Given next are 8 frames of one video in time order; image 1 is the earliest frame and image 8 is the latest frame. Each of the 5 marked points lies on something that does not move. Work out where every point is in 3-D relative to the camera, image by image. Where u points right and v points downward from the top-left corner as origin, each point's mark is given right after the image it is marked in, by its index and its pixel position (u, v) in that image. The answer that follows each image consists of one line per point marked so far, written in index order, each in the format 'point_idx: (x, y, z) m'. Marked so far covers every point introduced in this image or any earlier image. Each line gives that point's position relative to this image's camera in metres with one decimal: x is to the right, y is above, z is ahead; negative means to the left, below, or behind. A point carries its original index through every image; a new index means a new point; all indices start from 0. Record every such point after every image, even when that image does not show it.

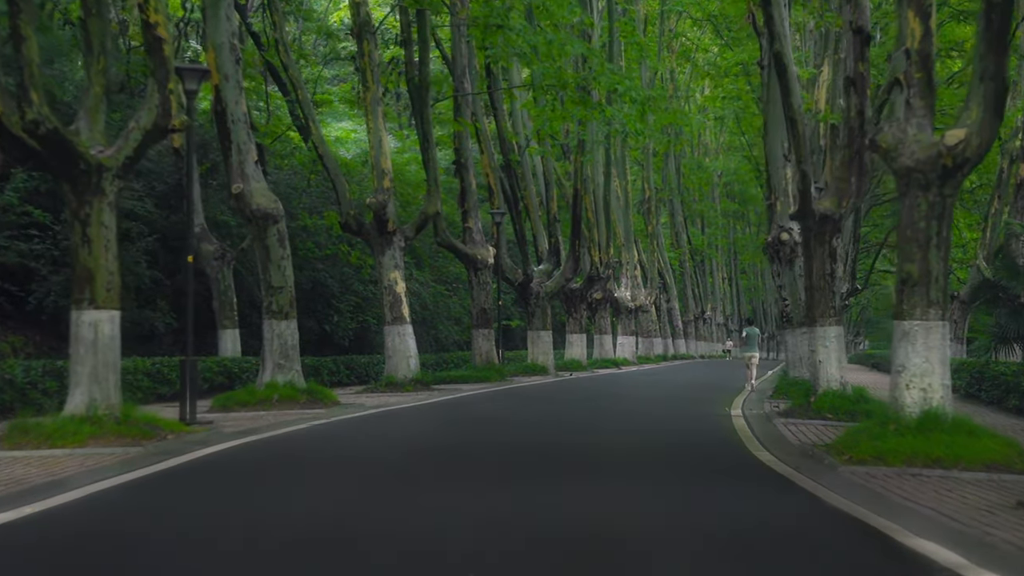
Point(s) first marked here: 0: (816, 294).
0: (+2.6, -0.1, +15.3) m
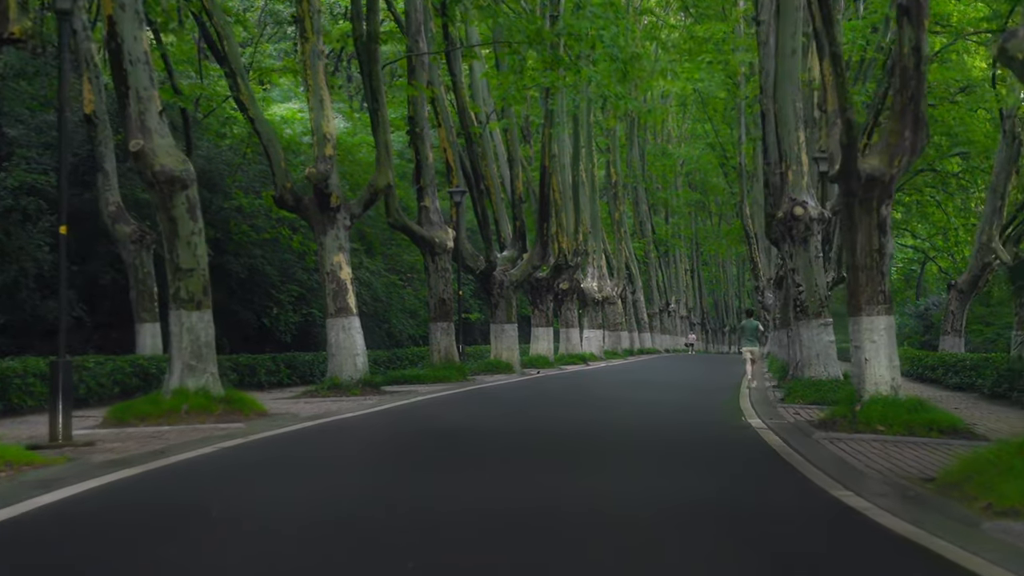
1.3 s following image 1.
0: (+2.4, +0.1, +12.2) m
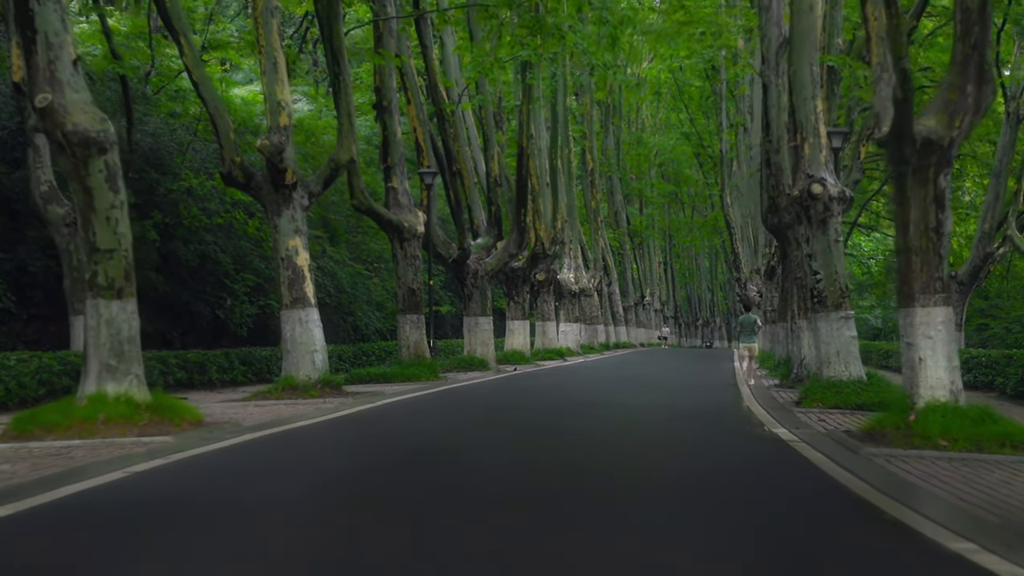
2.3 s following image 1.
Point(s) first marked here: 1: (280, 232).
0: (+2.3, +0.2, +10.2) m
1: (-2.1, +0.5, +16.3) m
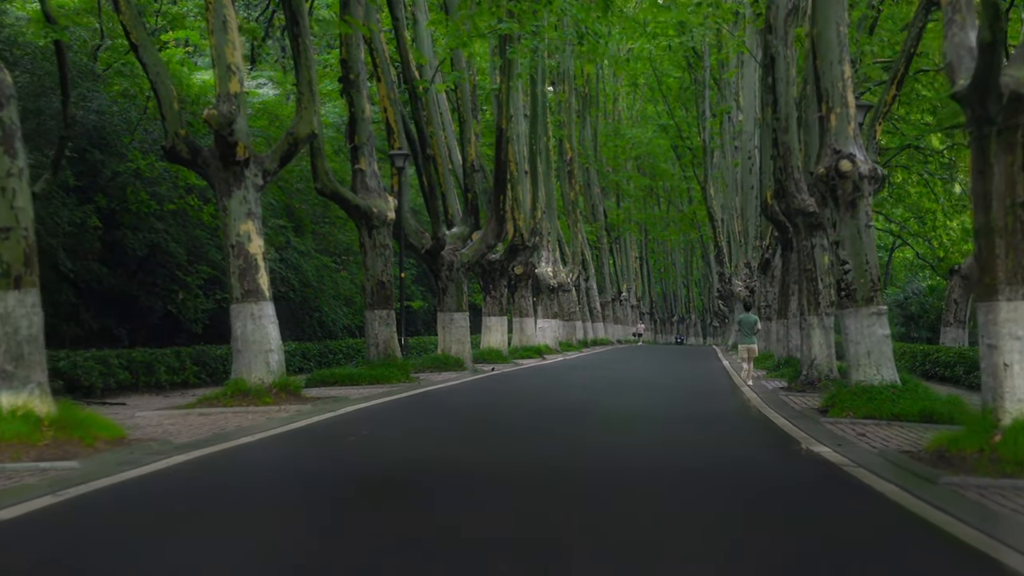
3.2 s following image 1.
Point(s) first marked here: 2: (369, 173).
0: (+2.2, +0.2, +8.3) m
1: (-2.2, +0.6, +14.3) m
2: (-1.5, +1.2, +19.4) m
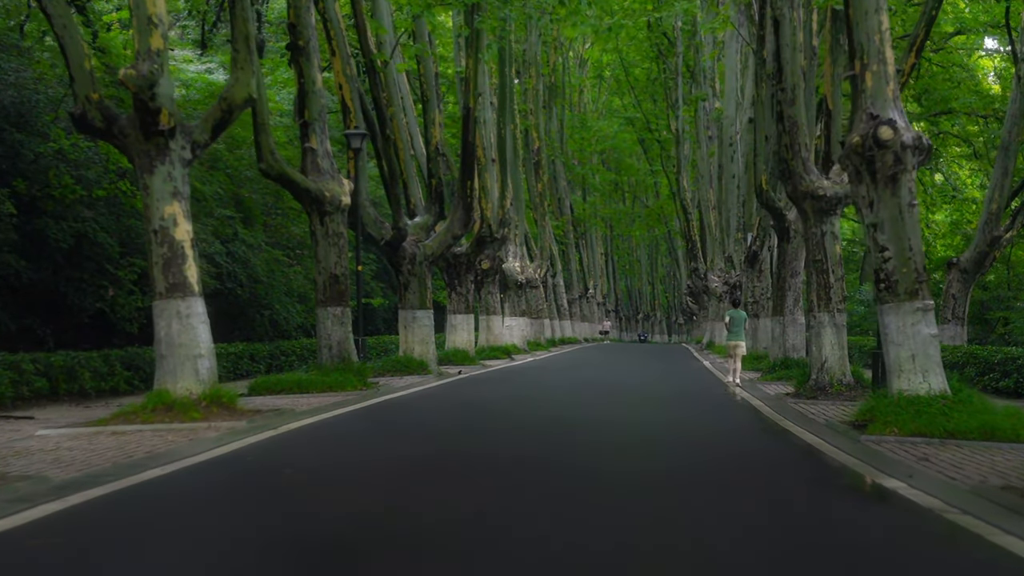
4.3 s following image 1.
0: (+2.2, +0.3, +6.2) m
1: (-2.4, +0.6, +12.1) m
2: (-1.8, +1.3, +17.2) m
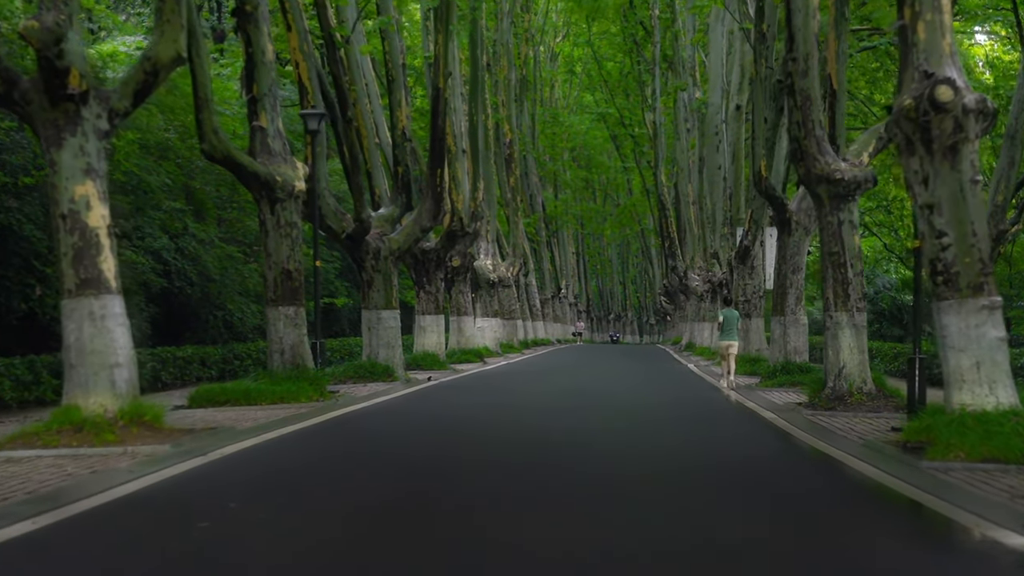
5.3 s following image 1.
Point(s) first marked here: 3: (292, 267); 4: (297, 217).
0: (+2.2, +0.3, +4.3) m
1: (-2.5, +0.6, +10.1) m
2: (-2.0, +1.3, +15.3) m
3: (-1.9, +0.2, +15.4) m
4: (-1.8, +0.6, +15.5) m
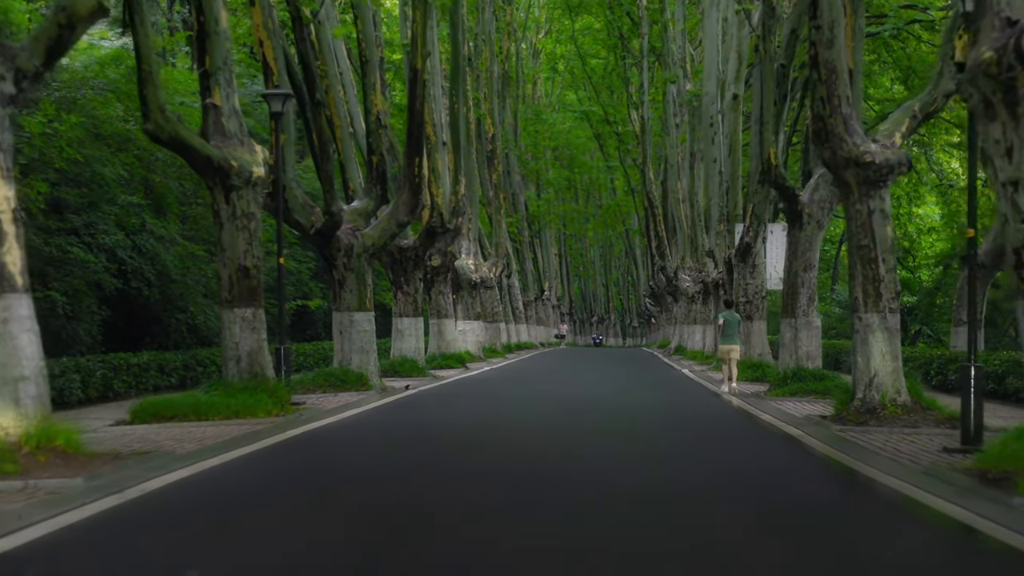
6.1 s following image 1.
0: (+2.2, +0.3, +2.6) m
1: (-2.6, +0.6, +8.4) m
2: (-2.1, +1.3, +13.5) m
3: (-2.0, +0.2, +13.7) m
4: (-1.9, +0.6, +13.8) m
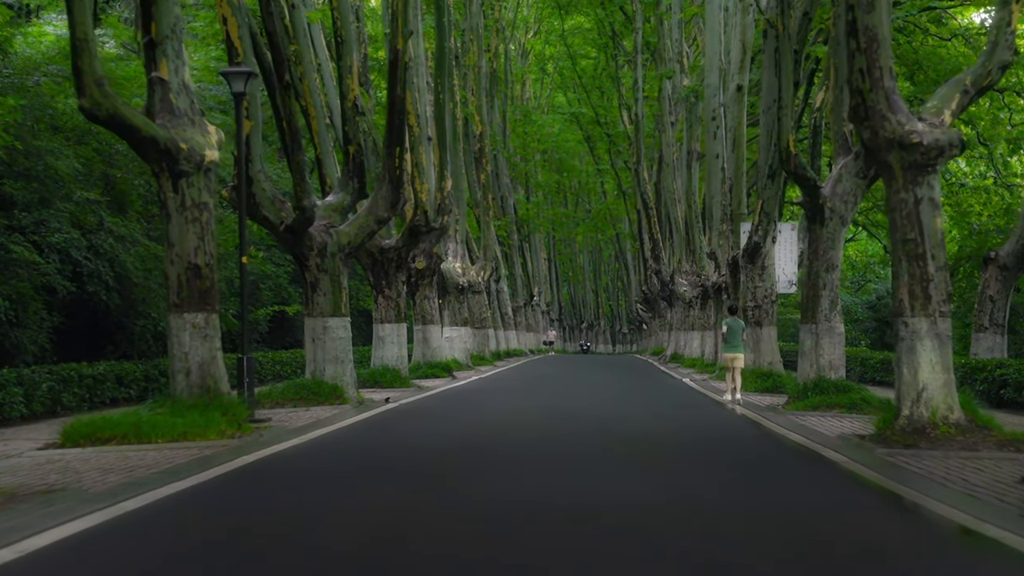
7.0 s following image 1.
0: (+2.2, +0.4, +0.9) m
1: (-2.6, +0.7, +6.7) m
2: (-2.2, +1.3, +11.8) m
3: (-2.0, +0.2, +12.0) m
4: (-2.0, +0.6, +12.1) m
